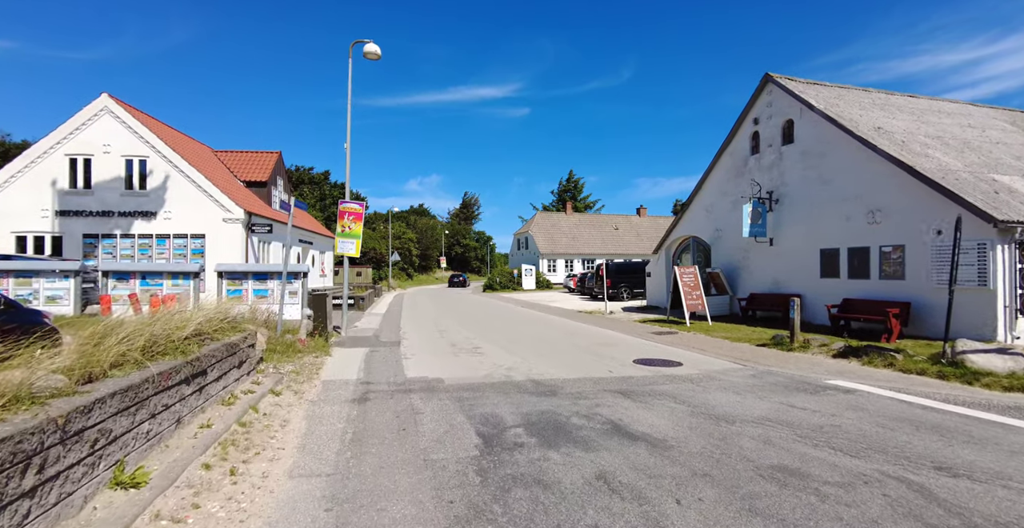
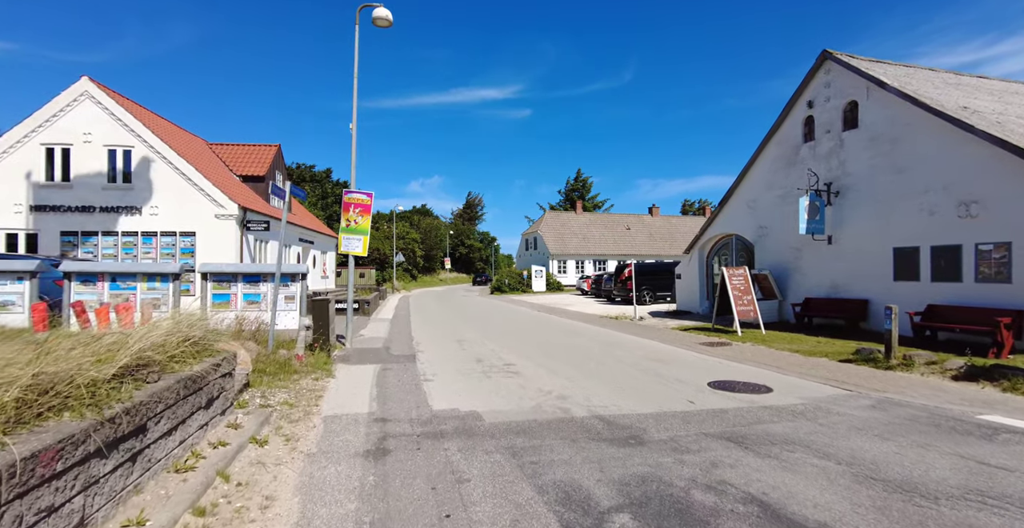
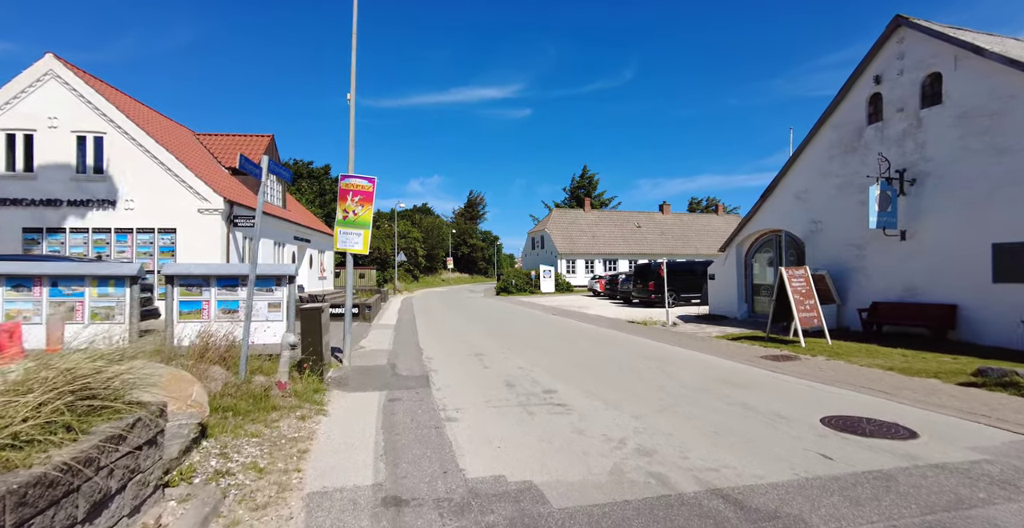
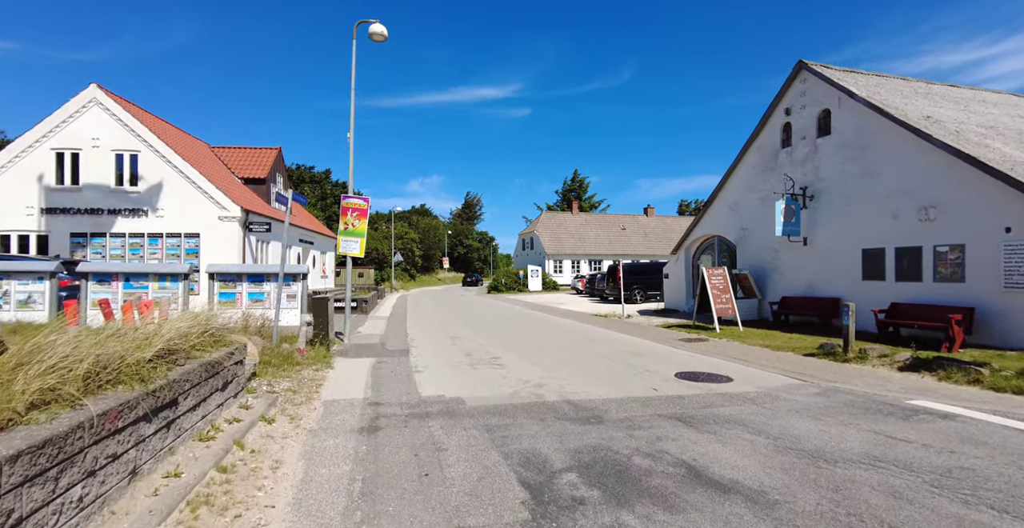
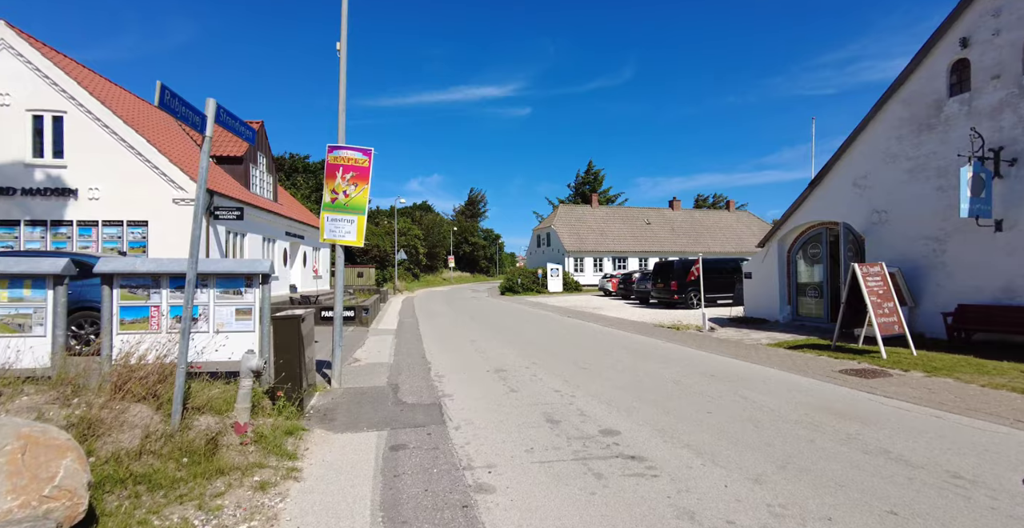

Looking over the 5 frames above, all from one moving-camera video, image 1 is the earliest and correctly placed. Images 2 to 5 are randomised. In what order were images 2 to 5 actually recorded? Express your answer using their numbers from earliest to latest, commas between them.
4, 2, 3, 5
